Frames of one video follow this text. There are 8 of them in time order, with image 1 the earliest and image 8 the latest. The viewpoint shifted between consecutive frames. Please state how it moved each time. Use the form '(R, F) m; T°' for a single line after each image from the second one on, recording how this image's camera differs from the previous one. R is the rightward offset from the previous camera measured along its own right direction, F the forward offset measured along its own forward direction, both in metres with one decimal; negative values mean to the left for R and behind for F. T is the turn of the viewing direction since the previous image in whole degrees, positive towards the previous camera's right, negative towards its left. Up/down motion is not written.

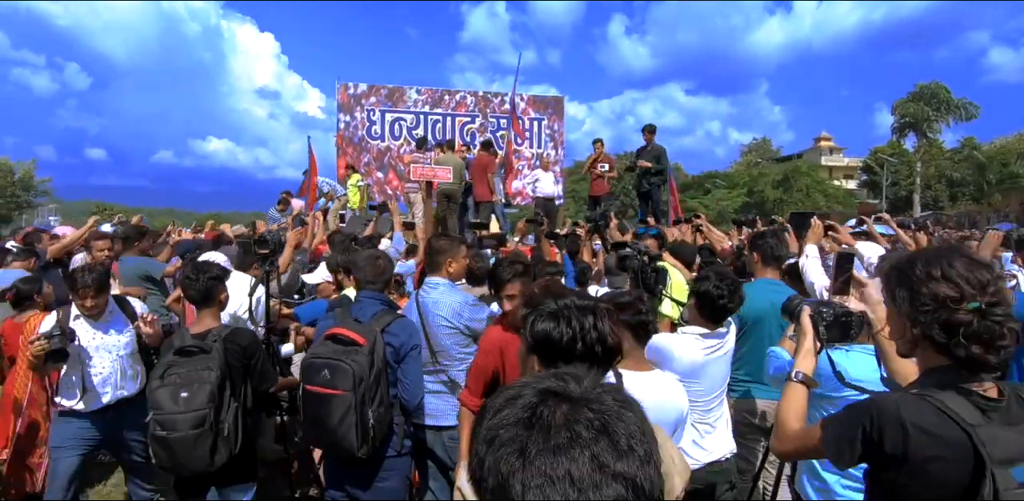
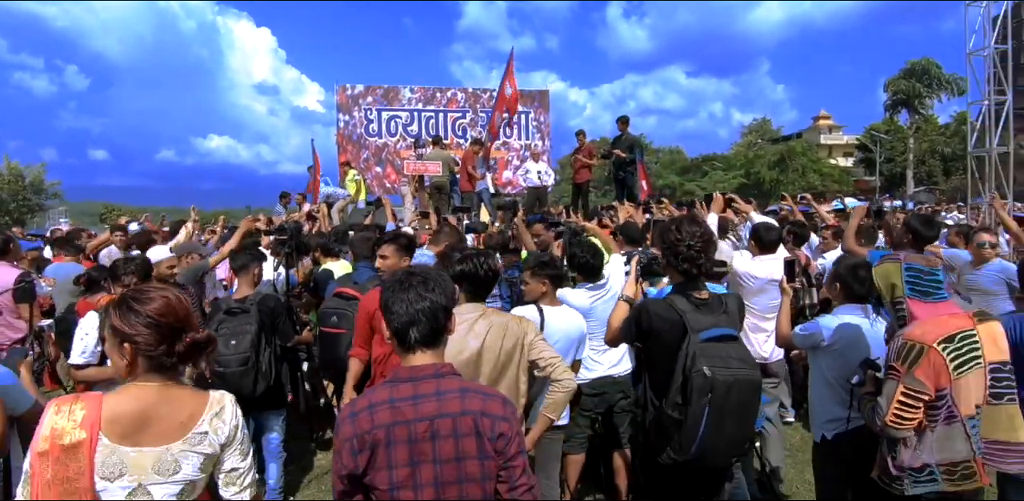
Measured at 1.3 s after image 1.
(+0.3, -1.0) m; 0°
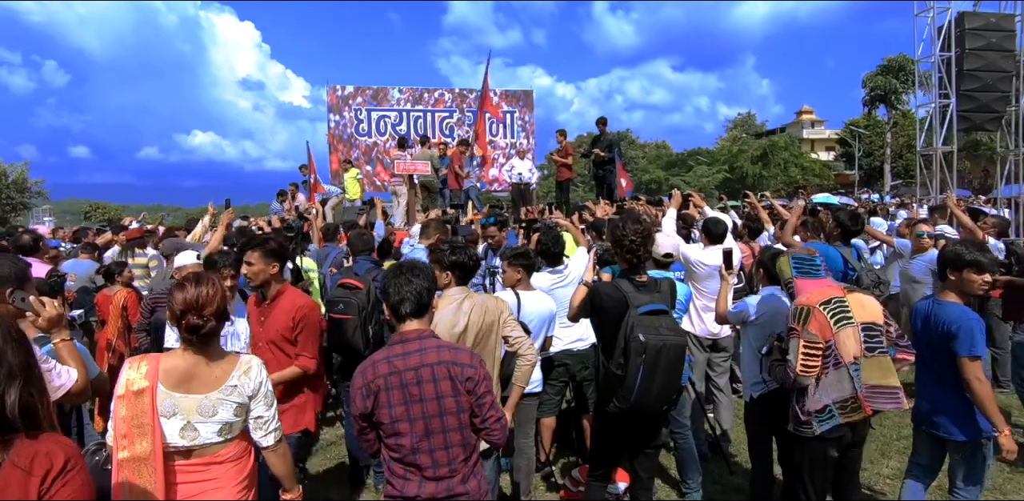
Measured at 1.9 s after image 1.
(+0.1, -0.6) m; +1°
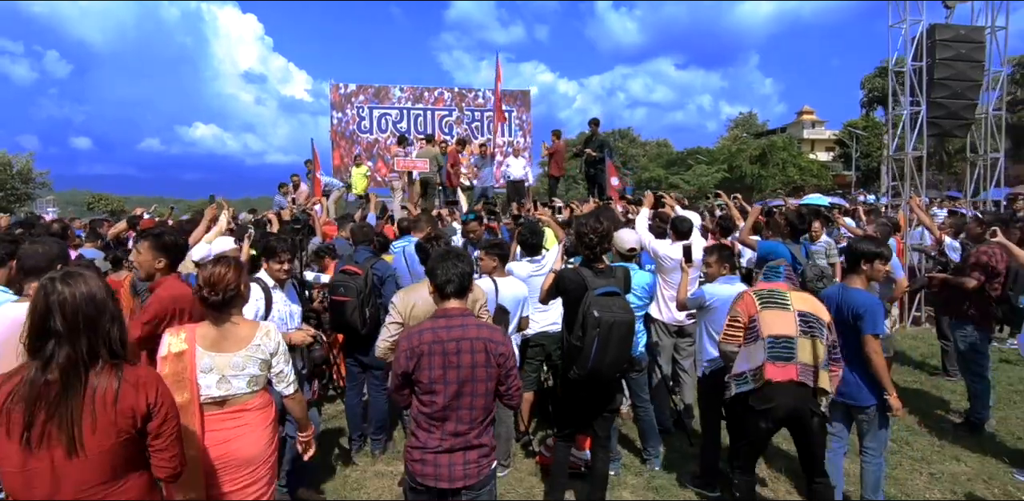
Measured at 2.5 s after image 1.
(+0.1, -0.5) m; 0°
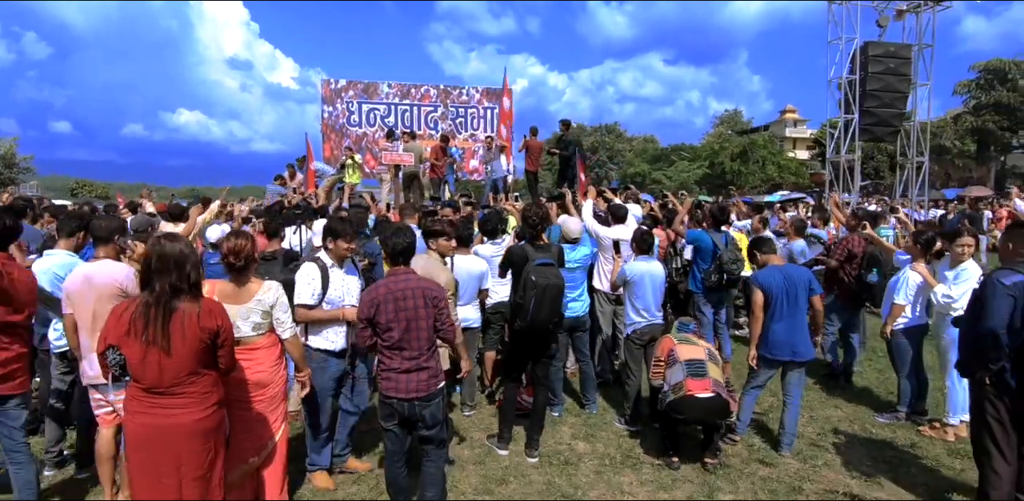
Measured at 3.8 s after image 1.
(+0.2, -1.0) m; +1°
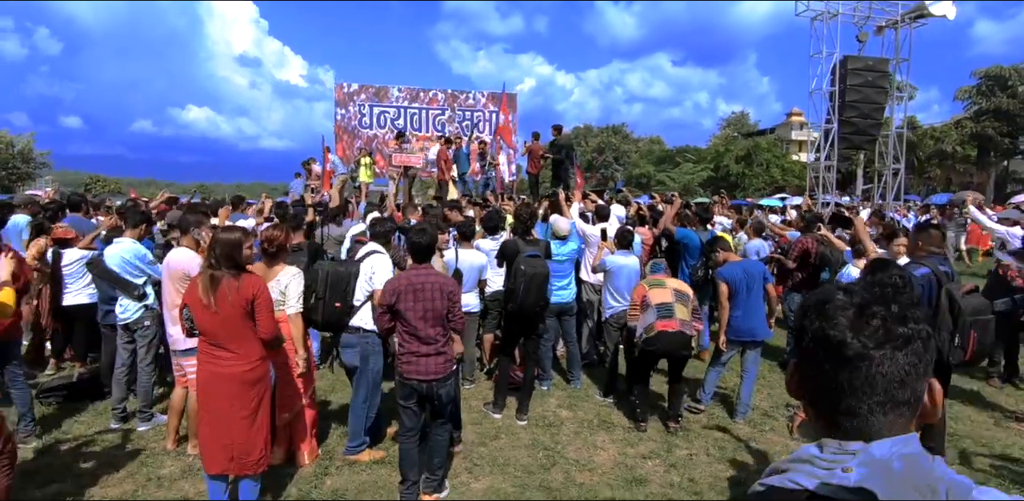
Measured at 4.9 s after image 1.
(+0.1, -0.8) m; -1°
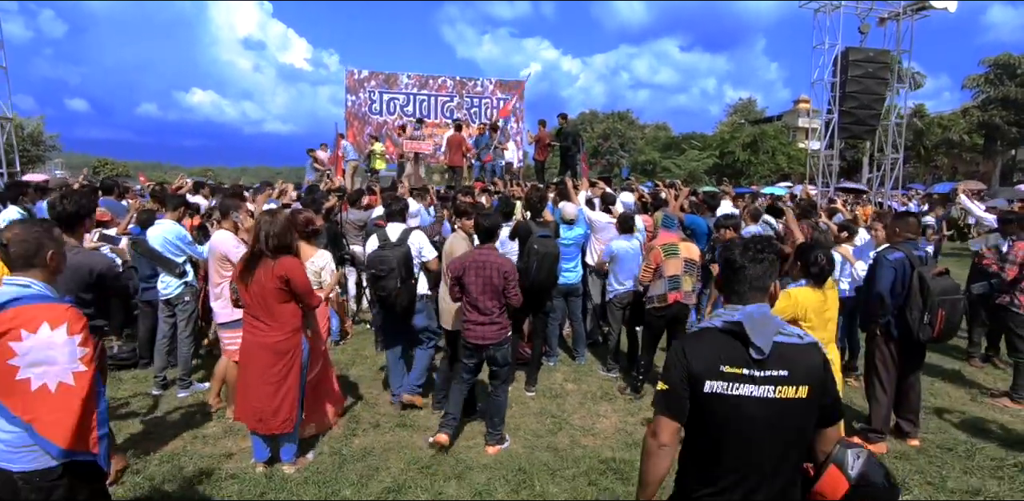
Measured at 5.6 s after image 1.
(-0.1, -0.4) m; 0°
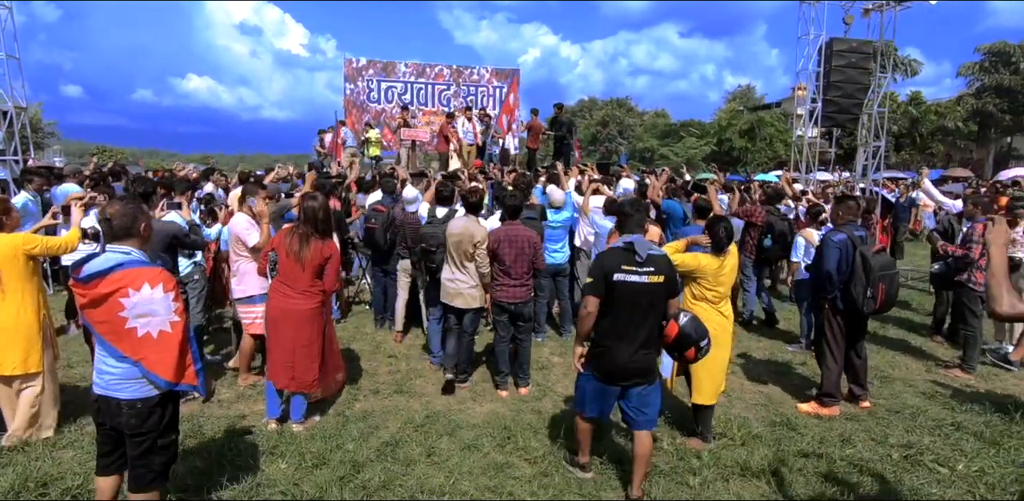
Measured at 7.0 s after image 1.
(+0.1, -0.4) m; 0°
